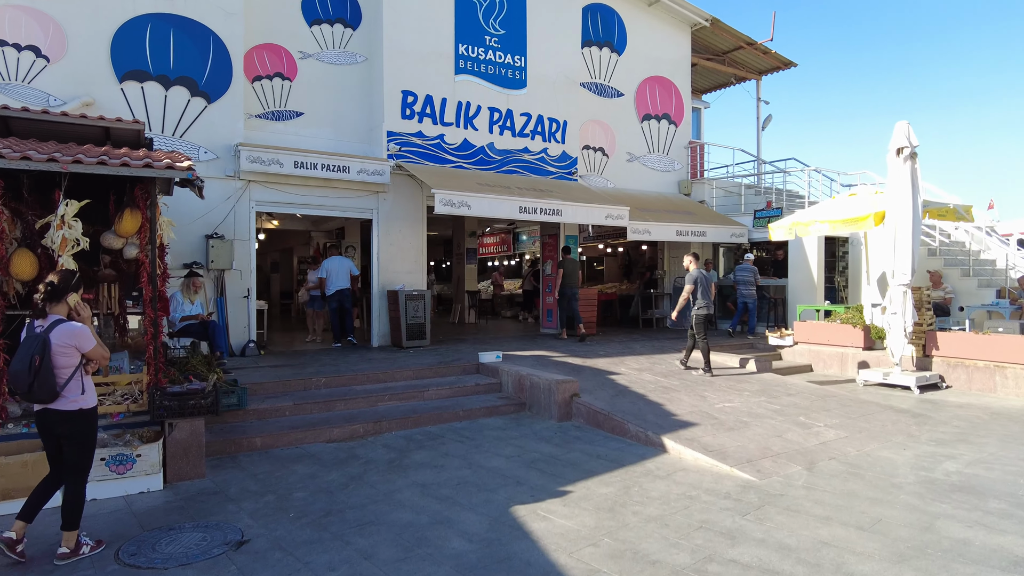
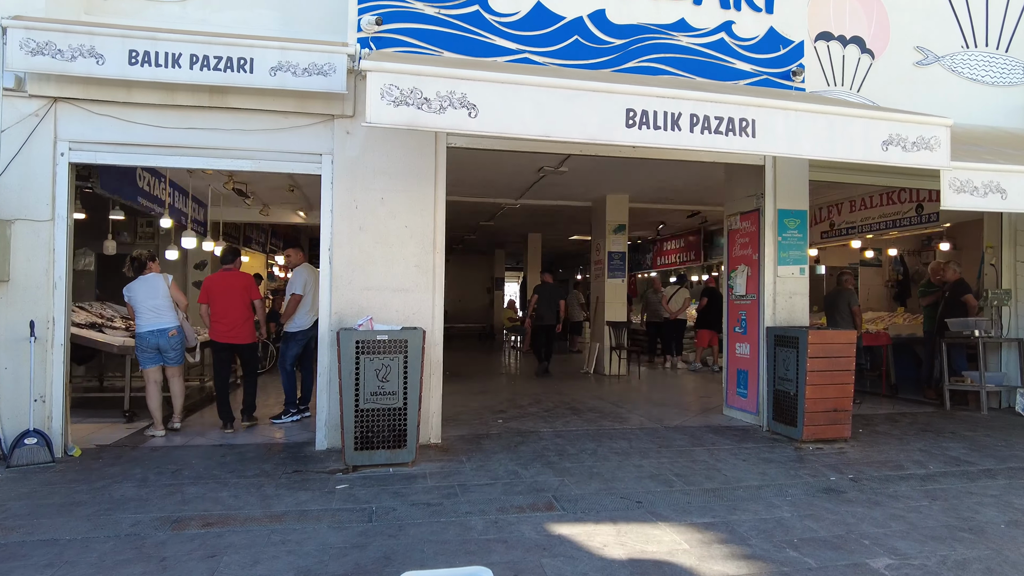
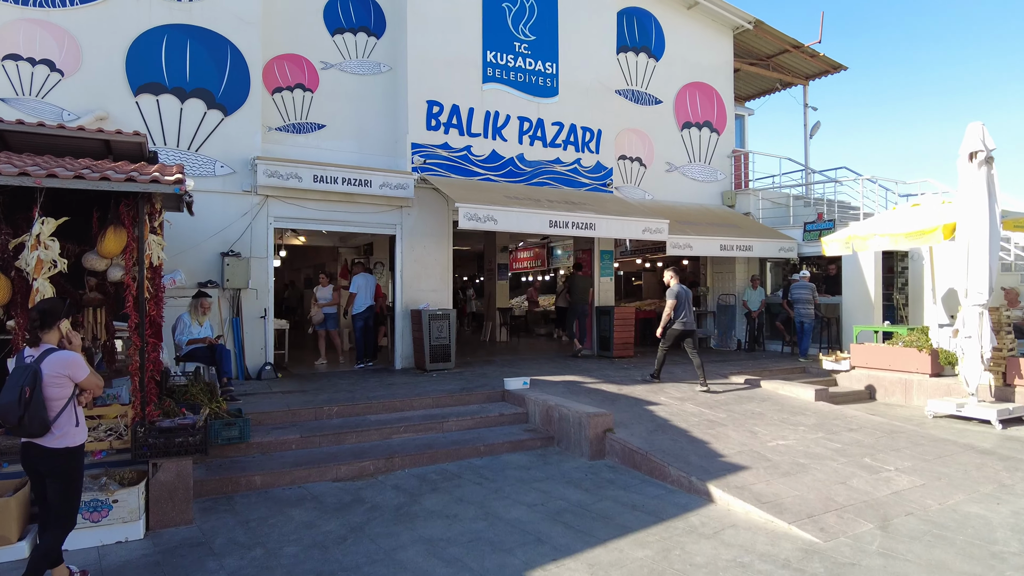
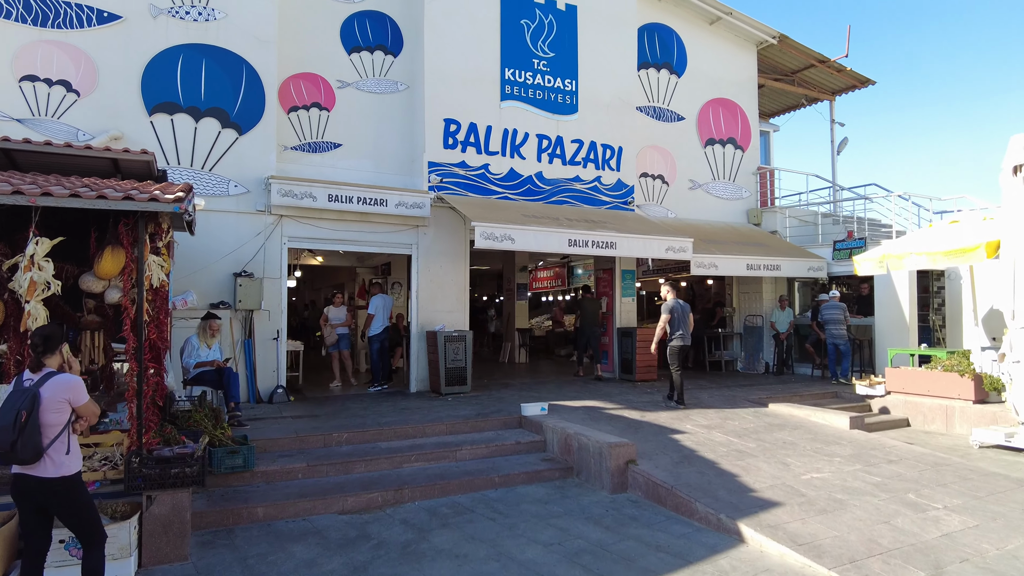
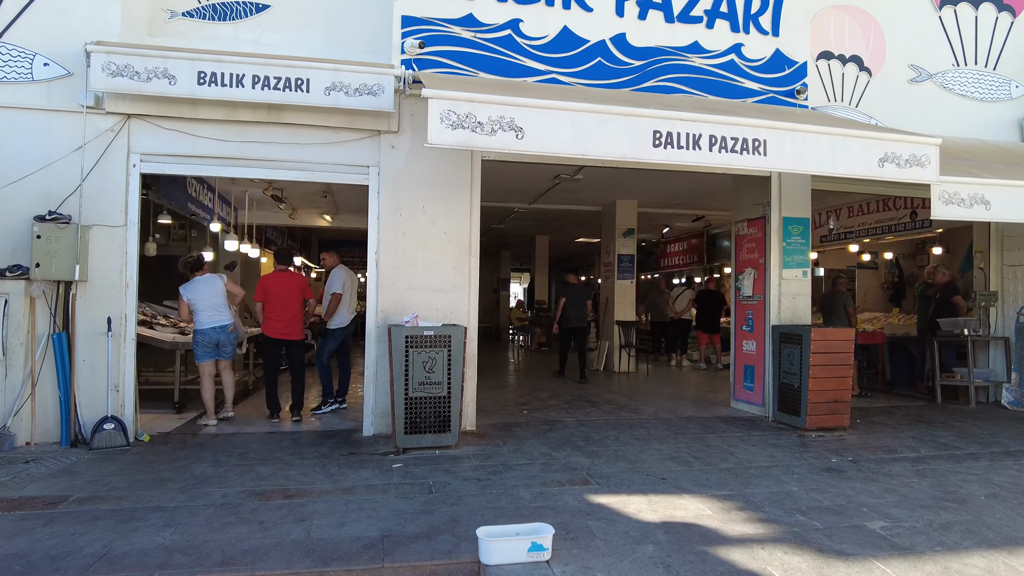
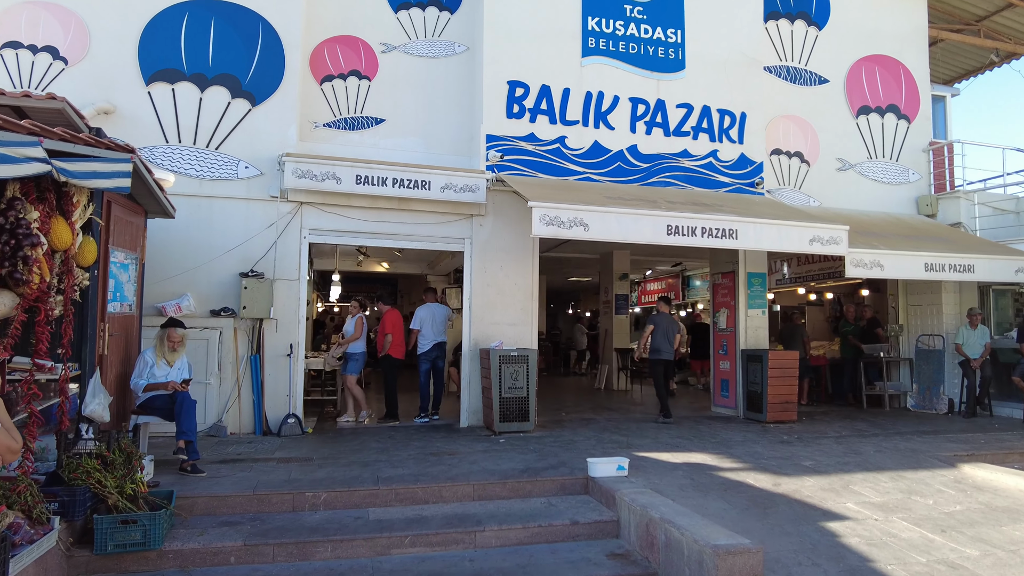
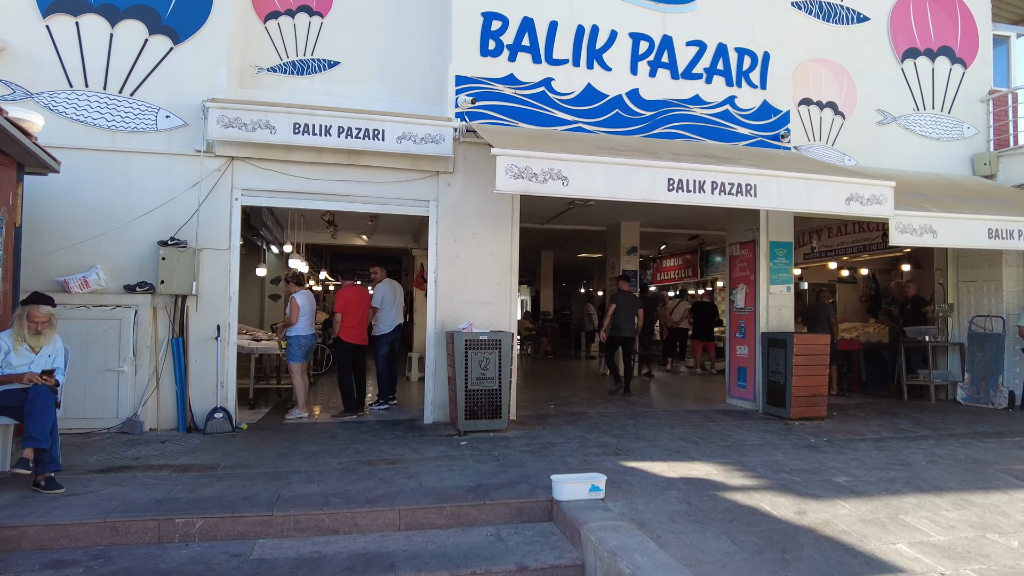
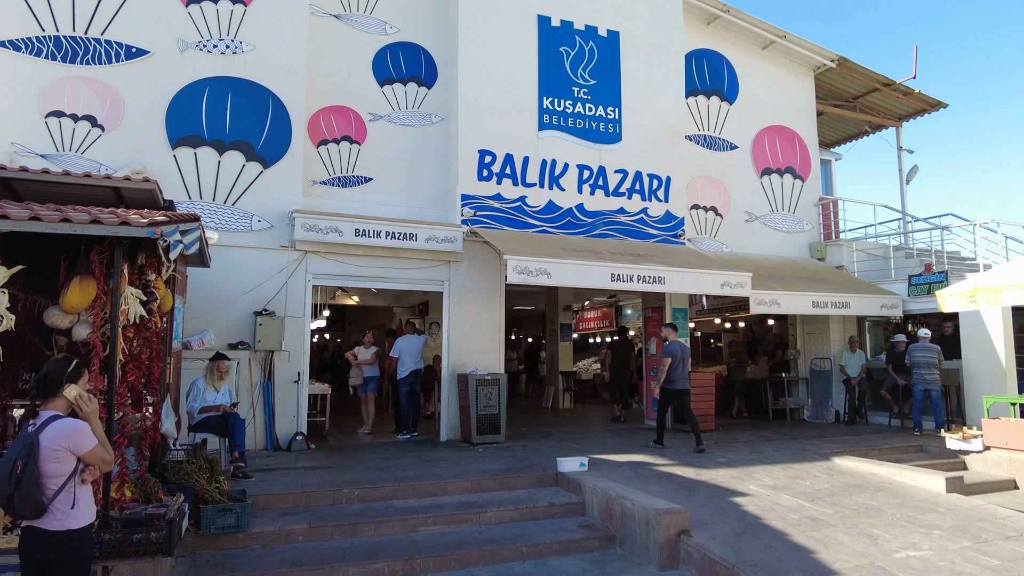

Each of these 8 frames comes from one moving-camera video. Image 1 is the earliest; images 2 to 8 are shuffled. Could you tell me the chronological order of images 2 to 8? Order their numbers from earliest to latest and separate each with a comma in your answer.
3, 4, 8, 6, 7, 5, 2
